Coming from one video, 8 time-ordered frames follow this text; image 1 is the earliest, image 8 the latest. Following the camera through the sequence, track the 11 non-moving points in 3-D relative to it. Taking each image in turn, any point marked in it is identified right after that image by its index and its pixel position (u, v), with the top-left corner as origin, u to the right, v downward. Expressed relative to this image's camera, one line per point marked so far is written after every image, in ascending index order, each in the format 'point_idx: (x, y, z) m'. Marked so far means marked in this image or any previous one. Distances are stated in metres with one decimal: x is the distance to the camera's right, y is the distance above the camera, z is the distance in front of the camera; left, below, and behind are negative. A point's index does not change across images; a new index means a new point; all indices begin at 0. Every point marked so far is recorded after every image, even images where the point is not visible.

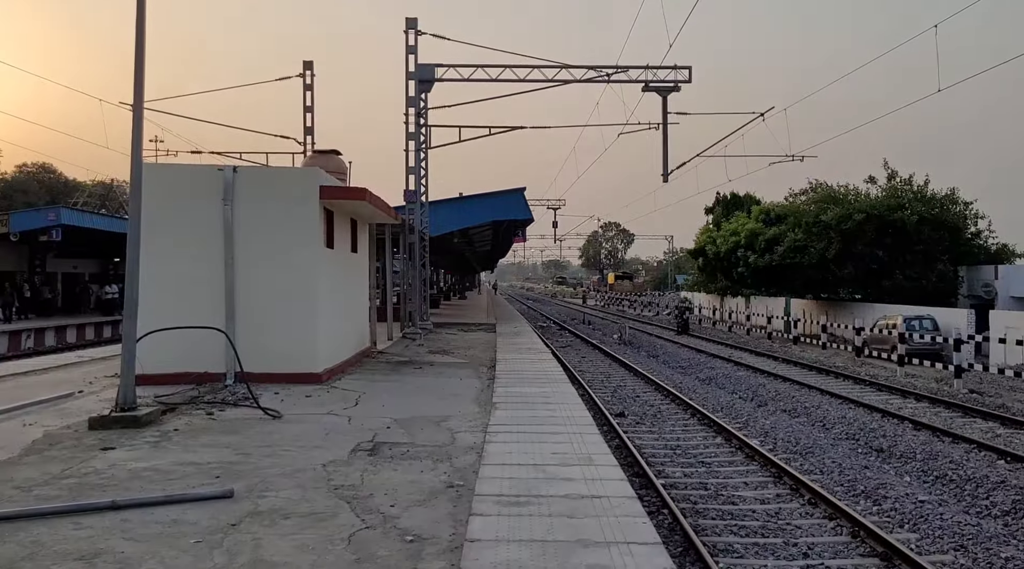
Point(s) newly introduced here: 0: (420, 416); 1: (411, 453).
0: (-1.0, -1.4, +9.5) m
1: (-0.9, -1.5, +7.6) m
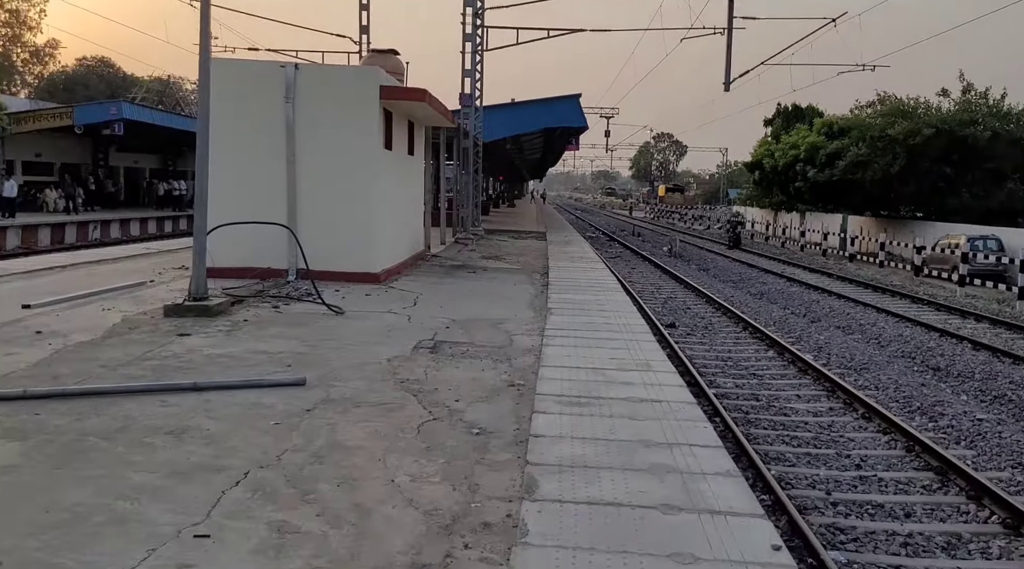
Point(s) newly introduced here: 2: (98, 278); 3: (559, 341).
0: (-0.4, -0.4, +9.6) m
1: (-0.4, -0.6, +7.7) m
2: (-6.5, +0.1, +13.6) m
3: (+0.5, -0.5, +8.3) m
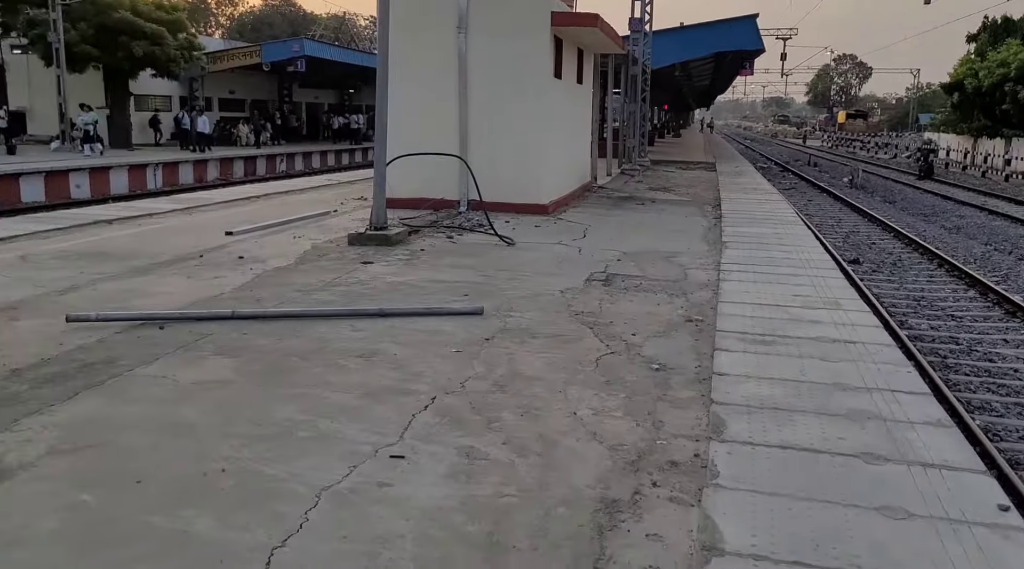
0: (+1.5, +0.4, +9.4) m
1: (+1.2, 0.0, +7.6) m
2: (-3.8, +1.3, +14.4) m
3: (+2.1, +0.1, +8.0) m
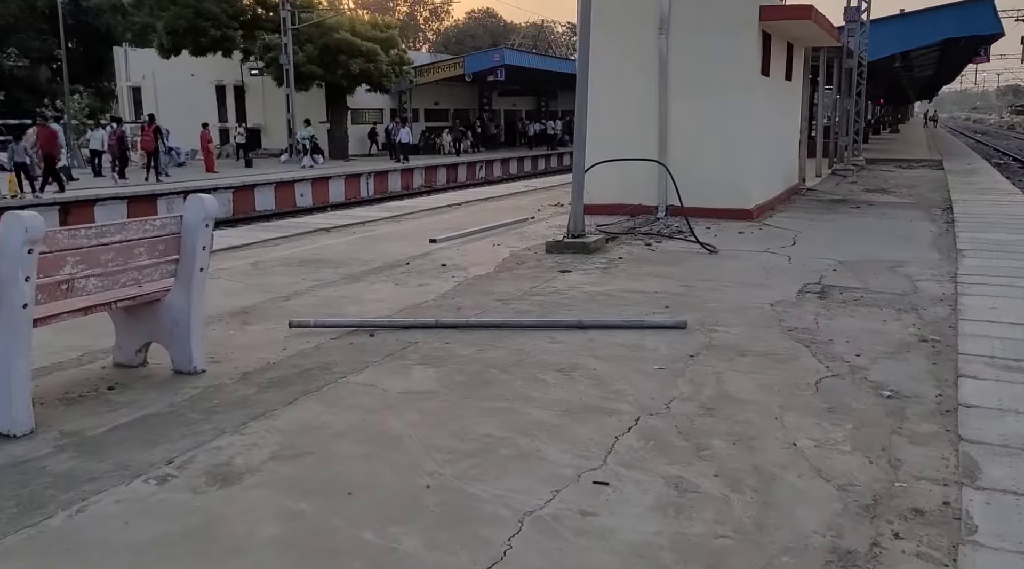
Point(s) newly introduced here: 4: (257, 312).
0: (+3.6, +0.3, +8.6) m
1: (+2.9, -0.1, +6.9) m
2: (-0.4, +1.2, +14.7) m
3: (+3.8, 0.0, +7.1) m
4: (-2.2, -0.2, +7.4) m
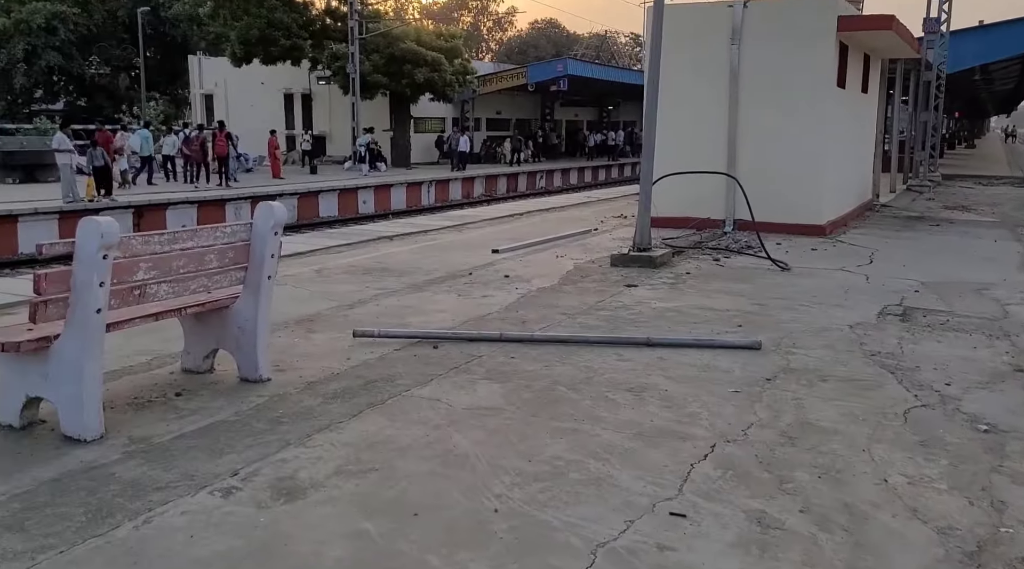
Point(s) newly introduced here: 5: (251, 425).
0: (+4.2, 0.0, +8.2) m
1: (+3.4, -0.3, +6.6) m
2: (+0.7, +1.0, +14.5) m
3: (+4.4, -0.2, +6.7) m
4: (-1.6, -0.3, +7.4) m
5: (-1.4, -0.8, +4.6) m
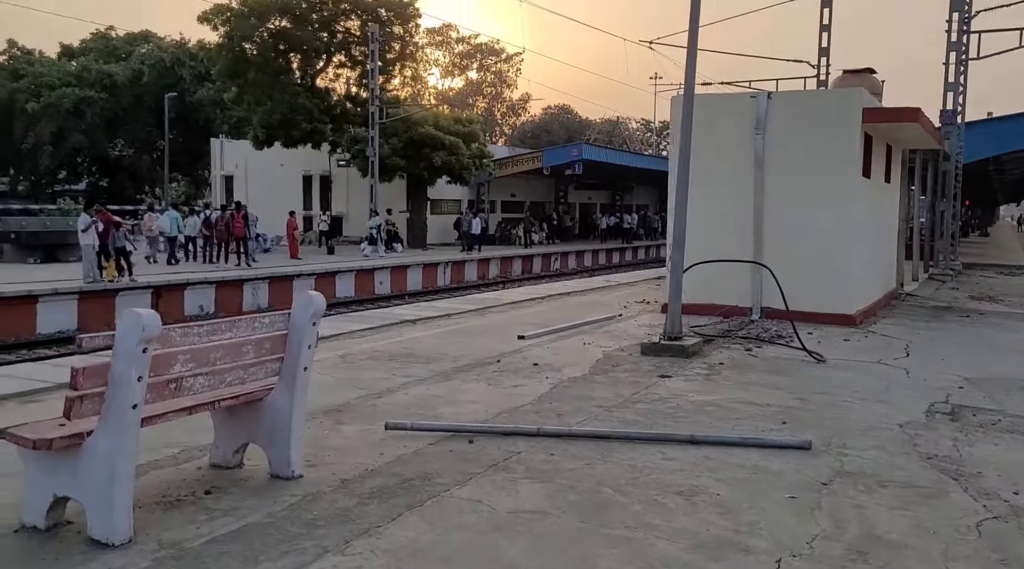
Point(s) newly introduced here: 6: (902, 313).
0: (+4.5, -0.8, +8.0) m
1: (+3.6, -1.0, +6.3) m
2: (+1.0, -0.4, +14.4) m
3: (+4.6, -1.0, +6.4) m
4: (-1.3, -1.0, +7.2) m
5: (-1.2, -1.2, +4.4) m
6: (+6.1, -0.4, +13.4) m
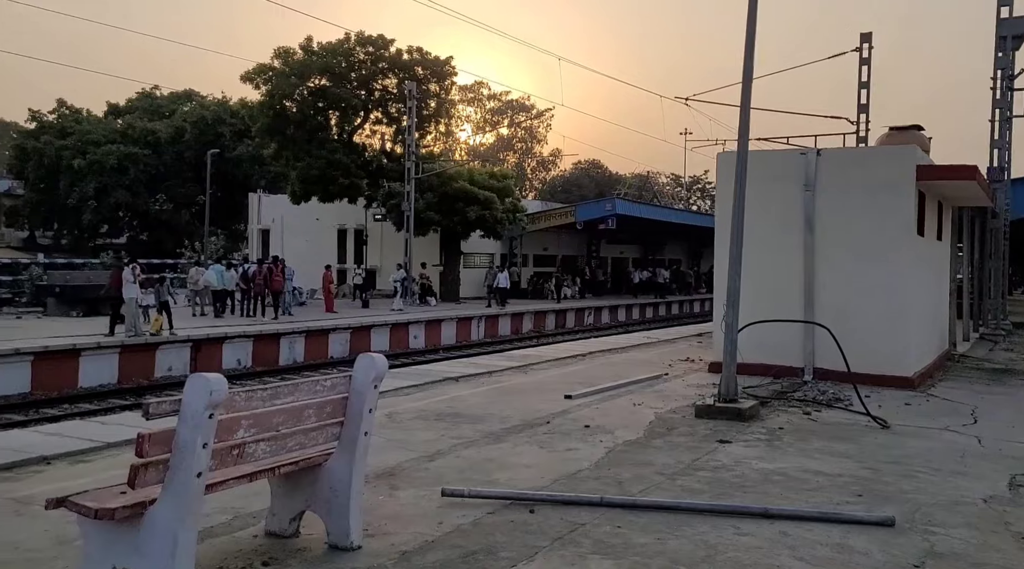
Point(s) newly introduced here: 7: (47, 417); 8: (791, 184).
0: (+5.0, -1.4, +7.6) m
1: (+4.1, -1.5, +6.0) m
2: (+1.7, -1.4, +14.1) m
3: (+5.1, -1.5, +6.0) m
4: (-0.9, -1.5, +7.0) m
5: (-0.8, -1.6, +4.2) m
6: (+6.8, -1.4, +13.0) m
7: (-7.3, -2.1, +13.5) m
8: (+4.0, +1.4, +12.4) m
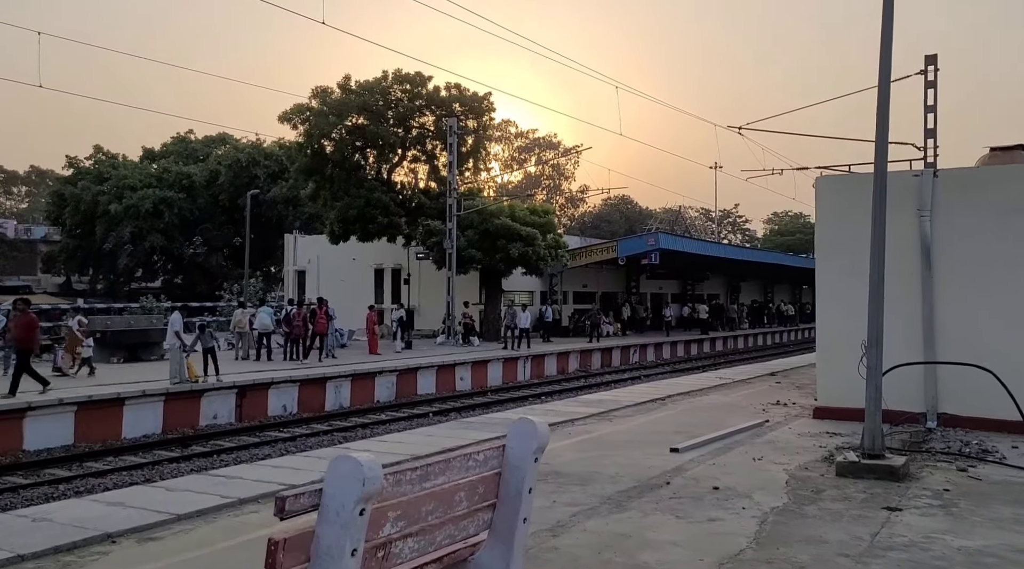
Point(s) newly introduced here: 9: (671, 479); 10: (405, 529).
0: (+6.0, -1.7, +6.4) m
1: (+5.0, -1.7, +4.7) m
2: (+3.0, -2.0, +13.0) m
3: (+6.0, -1.6, +4.8) m
4: (+0.1, -1.9, +5.9) m
5: (+0.1, -1.8, +3.1) m
6: (+7.9, -1.8, +11.7) m
7: (-6.1, -2.8, +12.5) m
8: (+5.2, +0.9, +11.3) m
9: (+1.5, -1.9, +8.3) m
10: (-0.4, -1.0, +3.6) m
